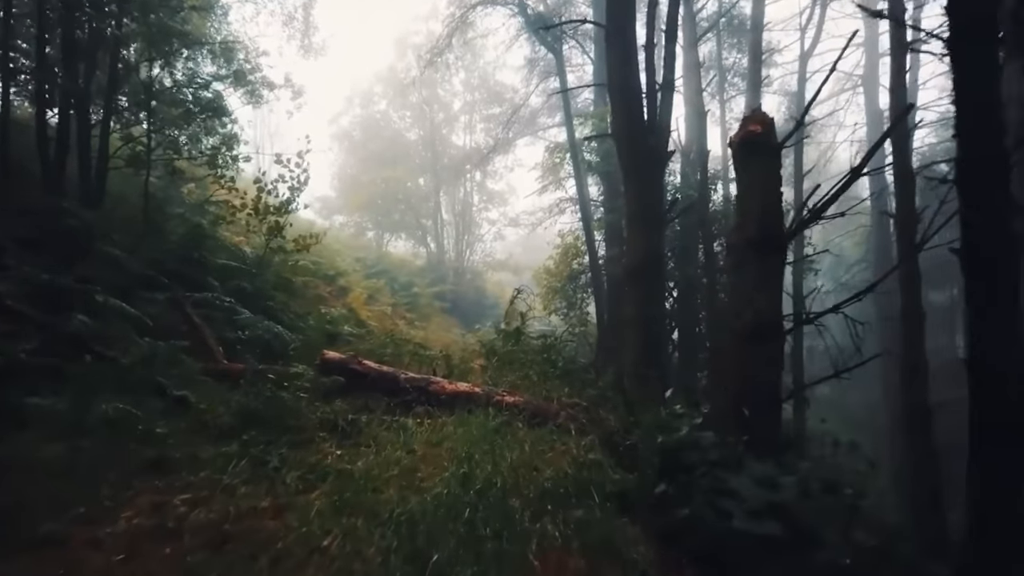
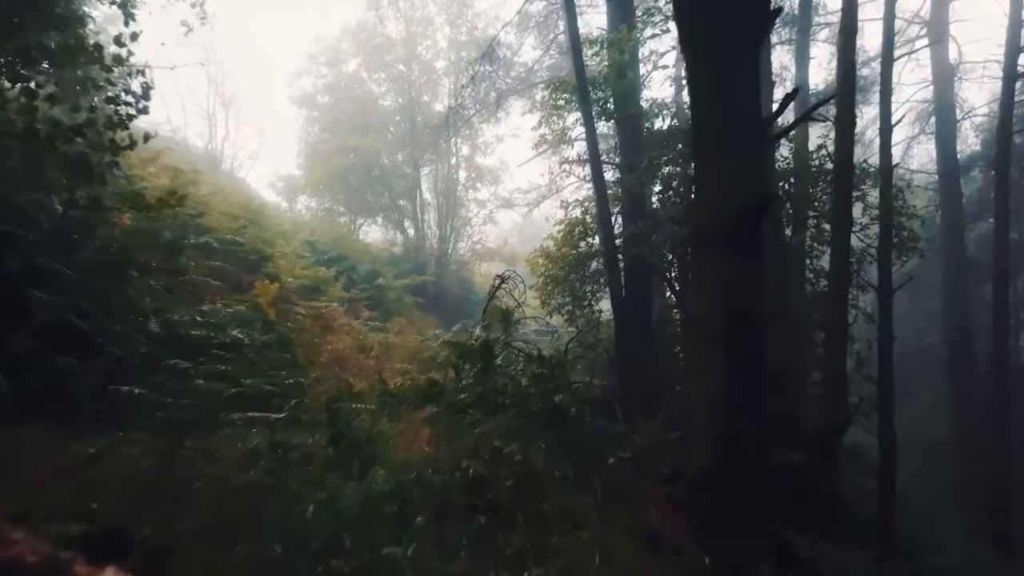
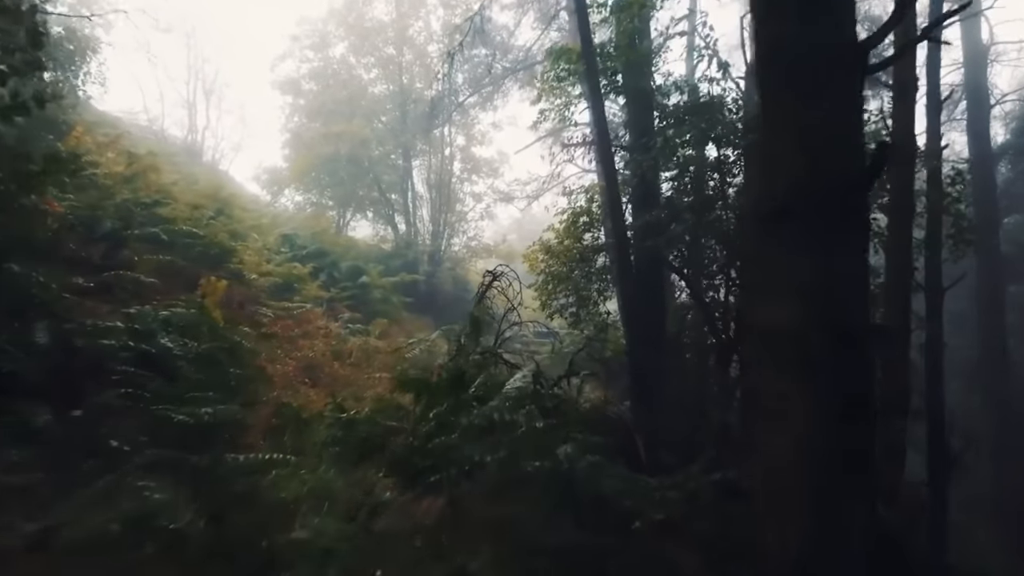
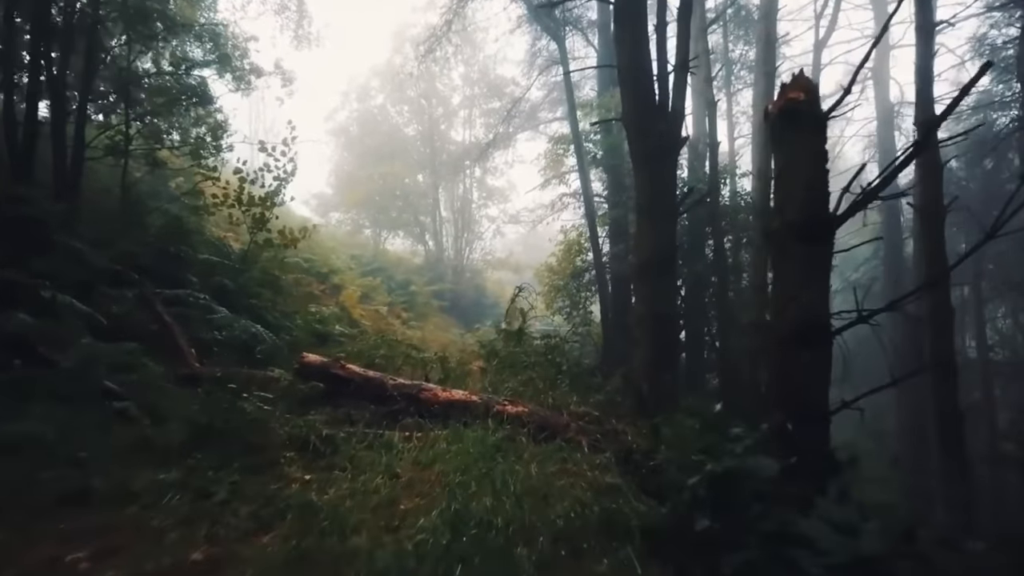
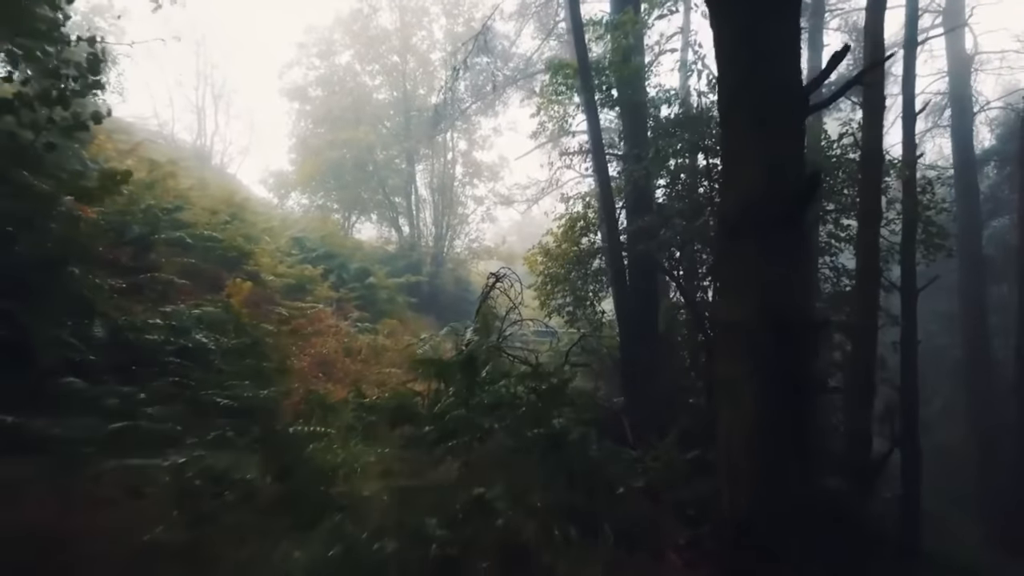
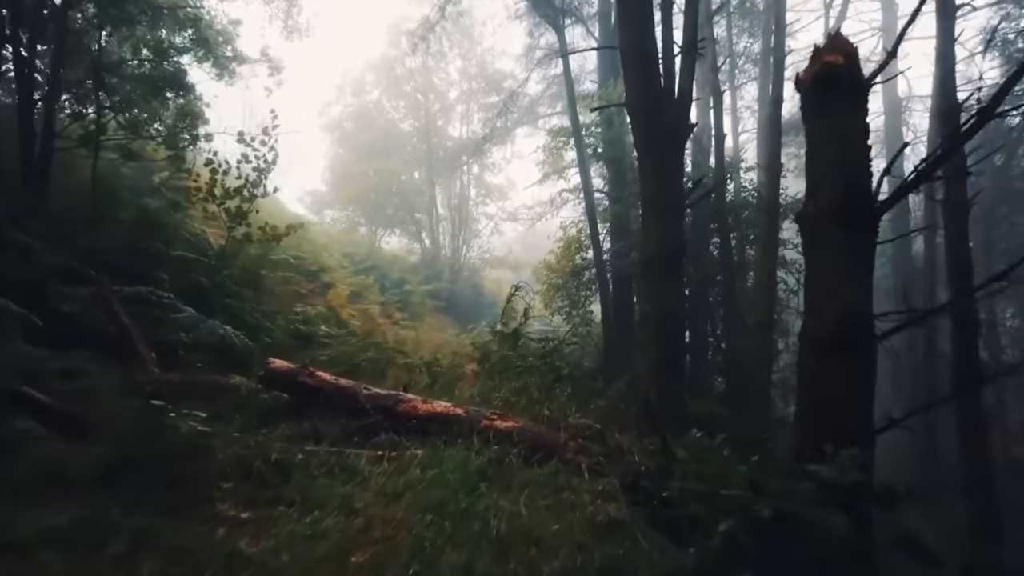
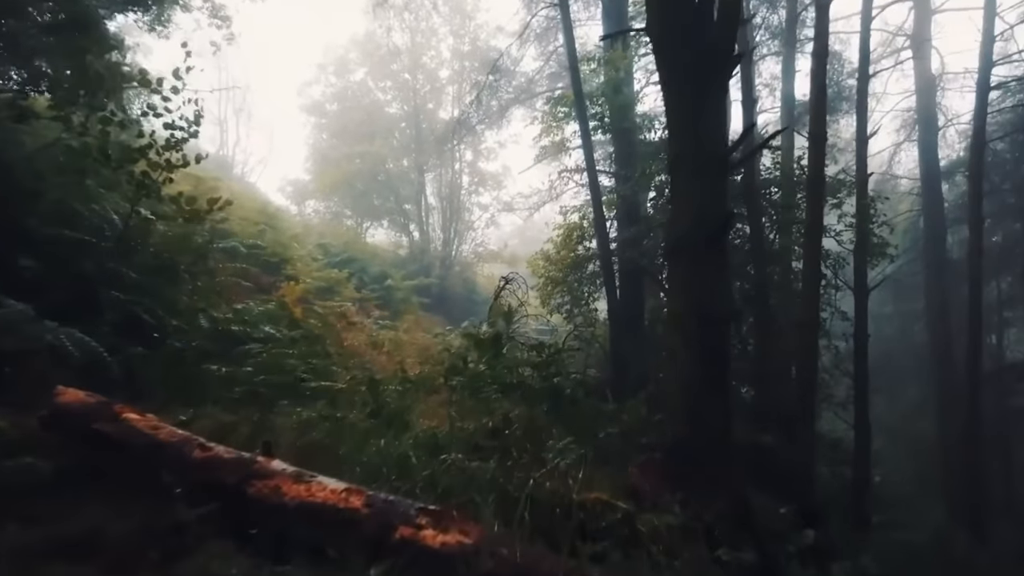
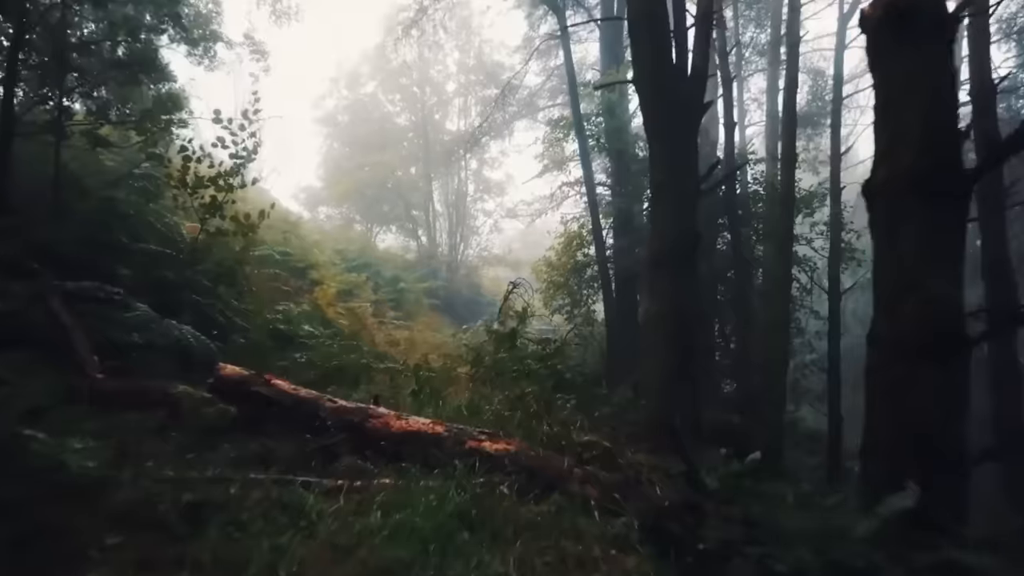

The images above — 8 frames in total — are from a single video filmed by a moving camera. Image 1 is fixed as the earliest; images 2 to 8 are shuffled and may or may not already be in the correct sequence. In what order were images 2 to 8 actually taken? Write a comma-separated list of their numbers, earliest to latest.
4, 6, 8, 7, 2, 5, 3
